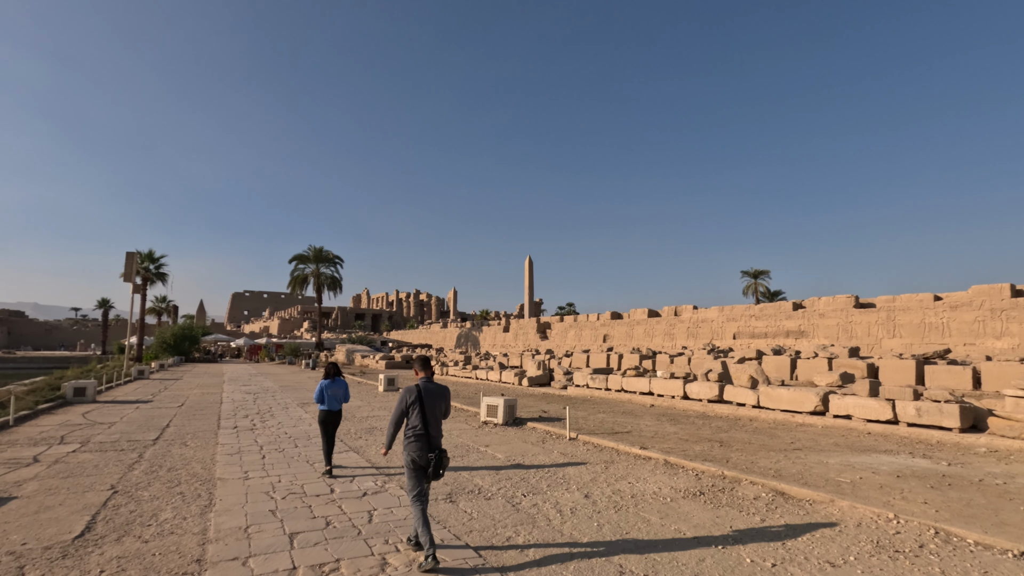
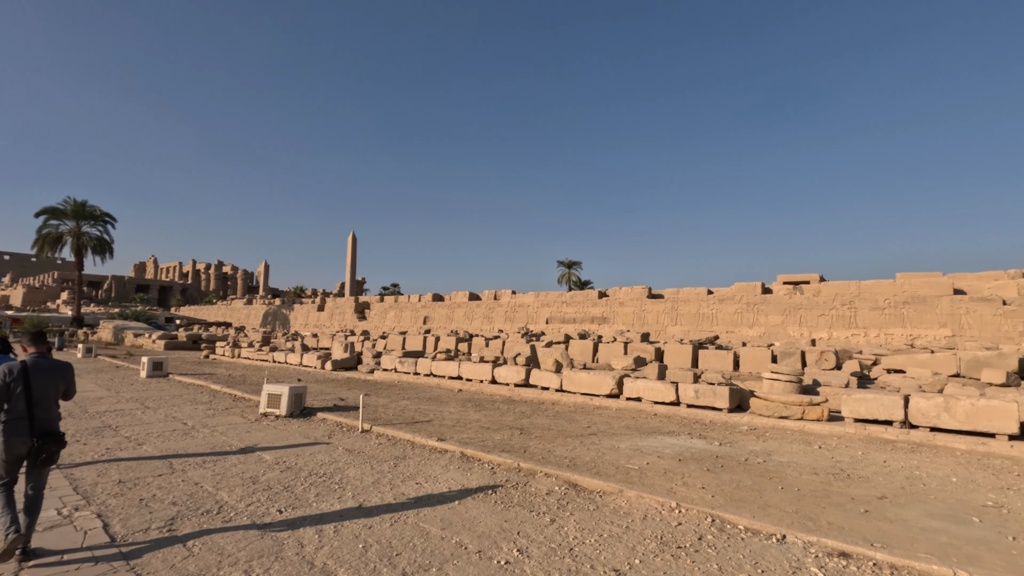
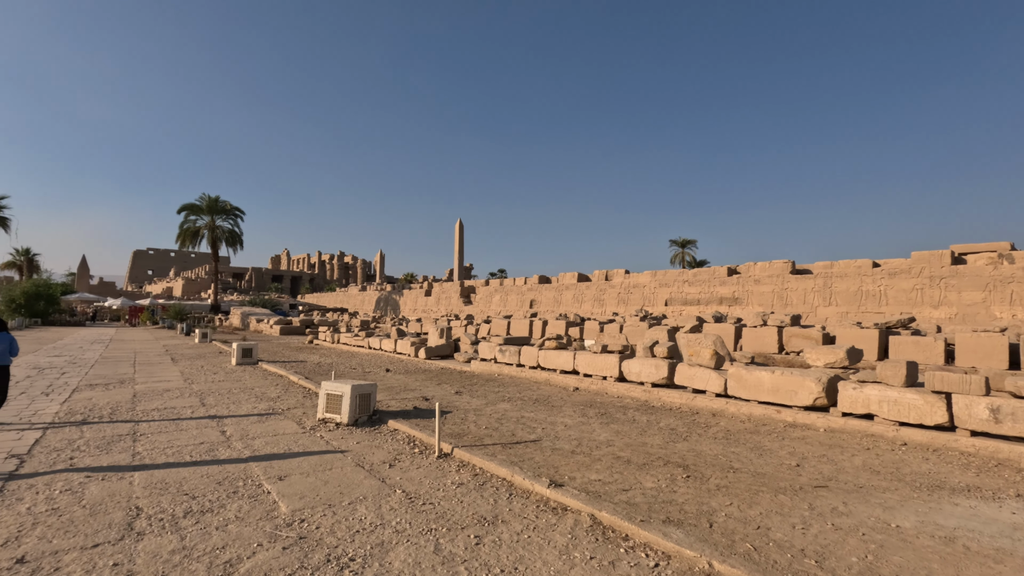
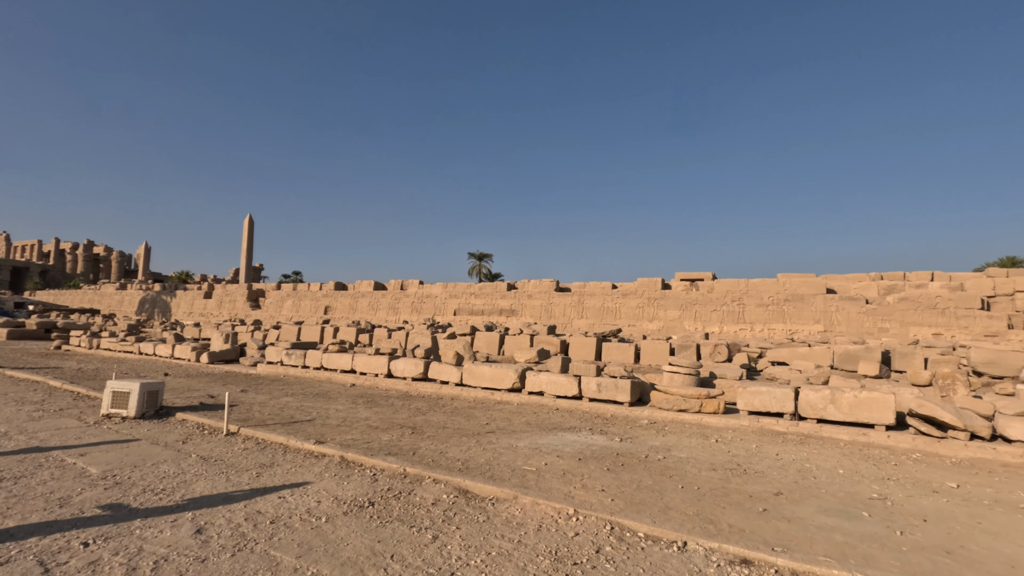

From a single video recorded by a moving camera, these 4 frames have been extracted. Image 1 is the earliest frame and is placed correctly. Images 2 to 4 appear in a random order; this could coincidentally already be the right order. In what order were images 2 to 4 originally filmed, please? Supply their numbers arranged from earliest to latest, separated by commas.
2, 4, 3
